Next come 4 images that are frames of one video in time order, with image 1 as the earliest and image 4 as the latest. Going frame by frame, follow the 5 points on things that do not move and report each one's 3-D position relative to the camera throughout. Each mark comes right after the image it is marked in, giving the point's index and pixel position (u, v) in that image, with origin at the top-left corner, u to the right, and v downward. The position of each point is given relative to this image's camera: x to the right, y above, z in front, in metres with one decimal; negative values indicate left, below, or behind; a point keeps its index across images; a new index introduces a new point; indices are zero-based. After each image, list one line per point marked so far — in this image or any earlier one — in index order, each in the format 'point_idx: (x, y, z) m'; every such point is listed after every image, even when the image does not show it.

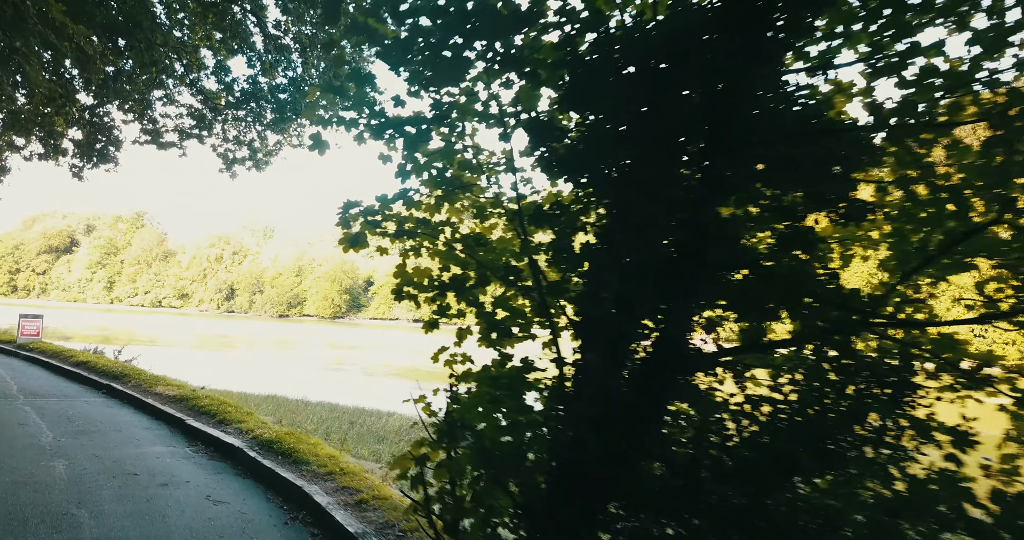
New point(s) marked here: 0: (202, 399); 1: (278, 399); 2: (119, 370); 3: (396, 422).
0: (-5.3, -2.2, +10.8) m
1: (-7.3, -4.1, +19.6) m
2: (-8.6, -2.2, +13.7) m
3: (-3.1, -4.2, +17.2) m
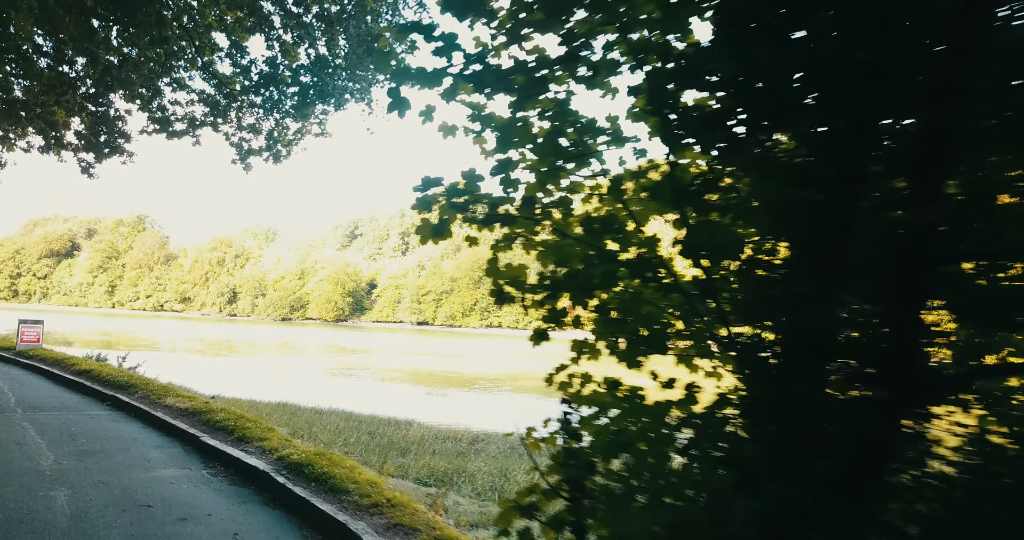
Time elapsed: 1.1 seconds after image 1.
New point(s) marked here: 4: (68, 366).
0: (-4.7, -2.3, +9.9) m
1: (-6.6, -4.2, +18.7) m
2: (-8.0, -2.2, +12.8) m
3: (-2.5, -4.3, +16.3) m
4: (-10.6, -2.2, +14.8) m
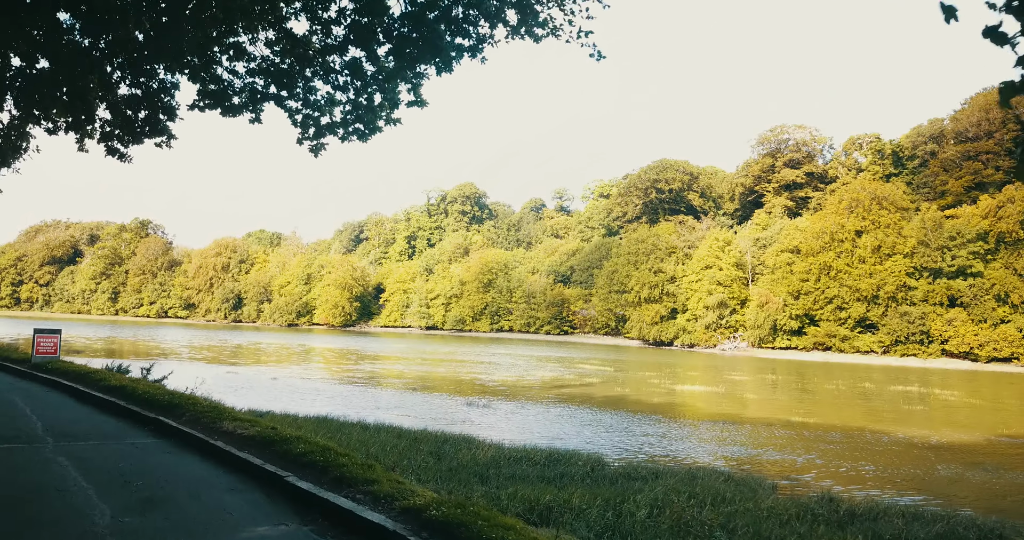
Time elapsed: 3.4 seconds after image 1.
0: (-2.9, -2.2, +8.1) m
1: (-4.8, -4.2, +17.0) m
2: (-6.2, -2.3, +11.1) m
3: (-0.7, -4.3, +14.5) m
4: (-8.8, -2.3, +13.1) m
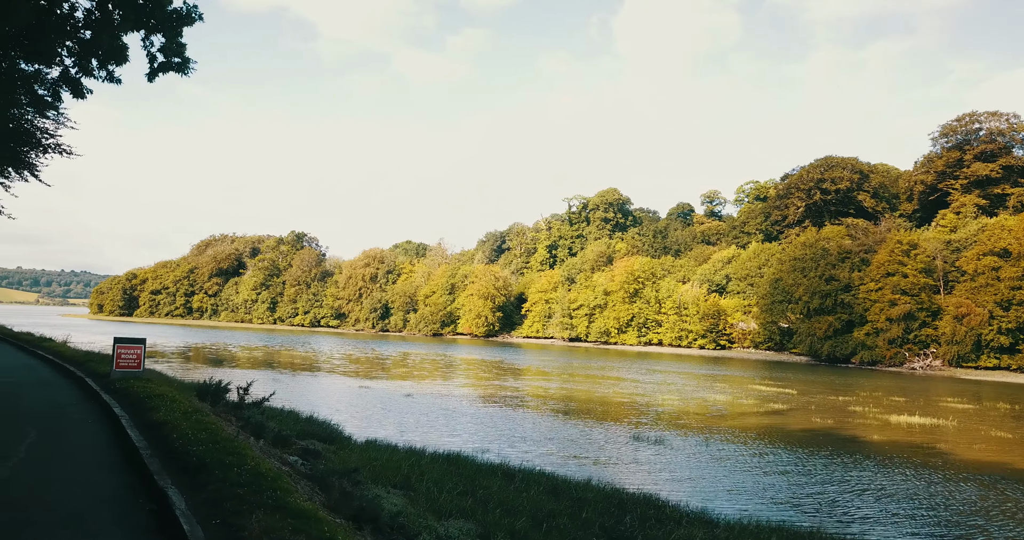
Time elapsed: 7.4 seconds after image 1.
0: (-1.0, -1.9, +3.7) m
1: (-0.9, -4.1, +12.7) m
2: (-3.5, -2.0, +7.2) m
3: (+2.6, -4.0, +9.4) m
4: (-5.6, -2.1, +9.8) m
